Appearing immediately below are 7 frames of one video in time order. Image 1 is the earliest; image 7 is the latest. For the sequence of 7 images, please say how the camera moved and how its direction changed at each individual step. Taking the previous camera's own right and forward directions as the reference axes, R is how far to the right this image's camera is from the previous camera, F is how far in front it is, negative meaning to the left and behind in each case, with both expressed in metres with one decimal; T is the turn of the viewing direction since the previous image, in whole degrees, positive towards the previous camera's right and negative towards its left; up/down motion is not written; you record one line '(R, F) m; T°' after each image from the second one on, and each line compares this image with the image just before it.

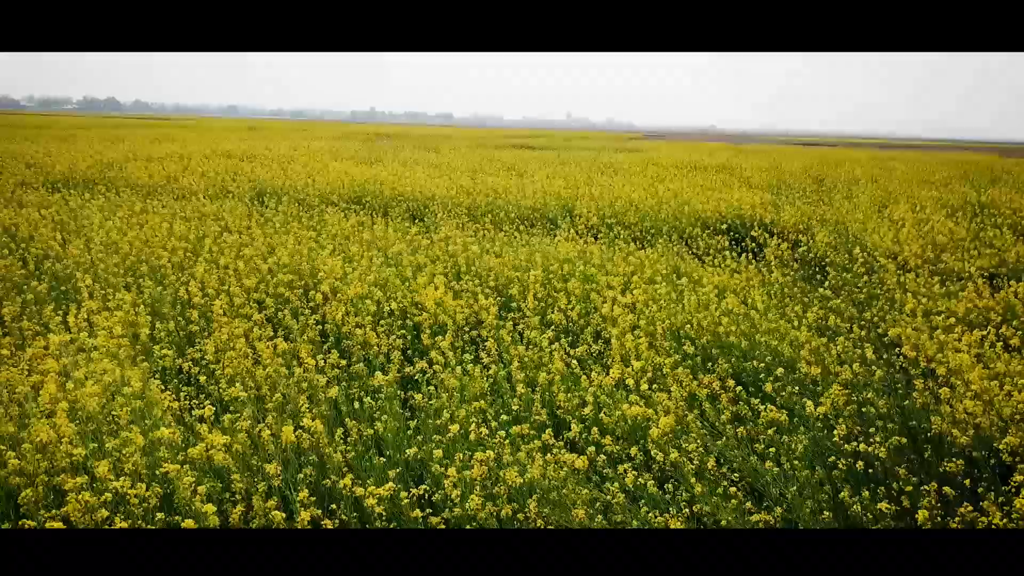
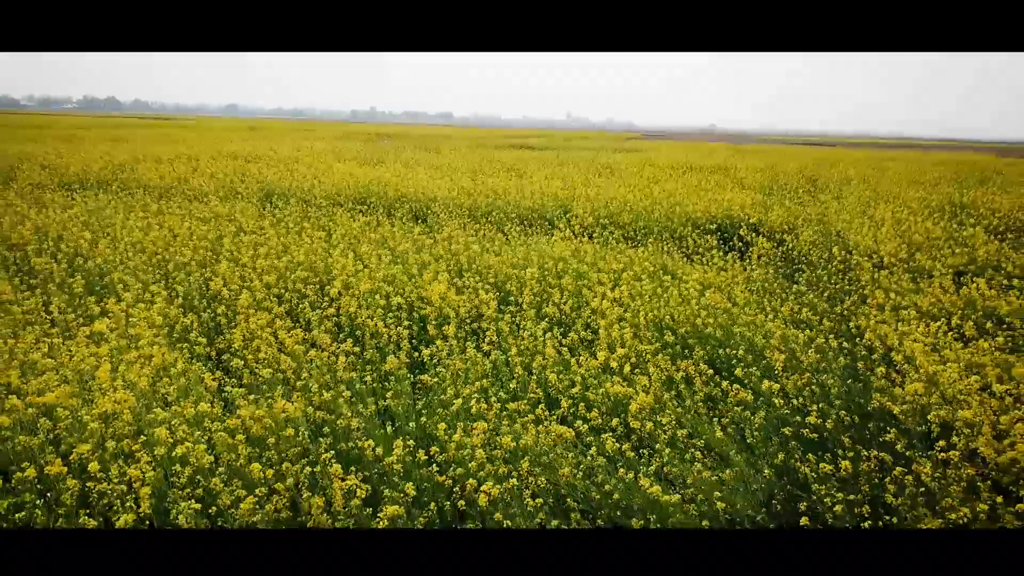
(0.0, -0.2) m; 0°
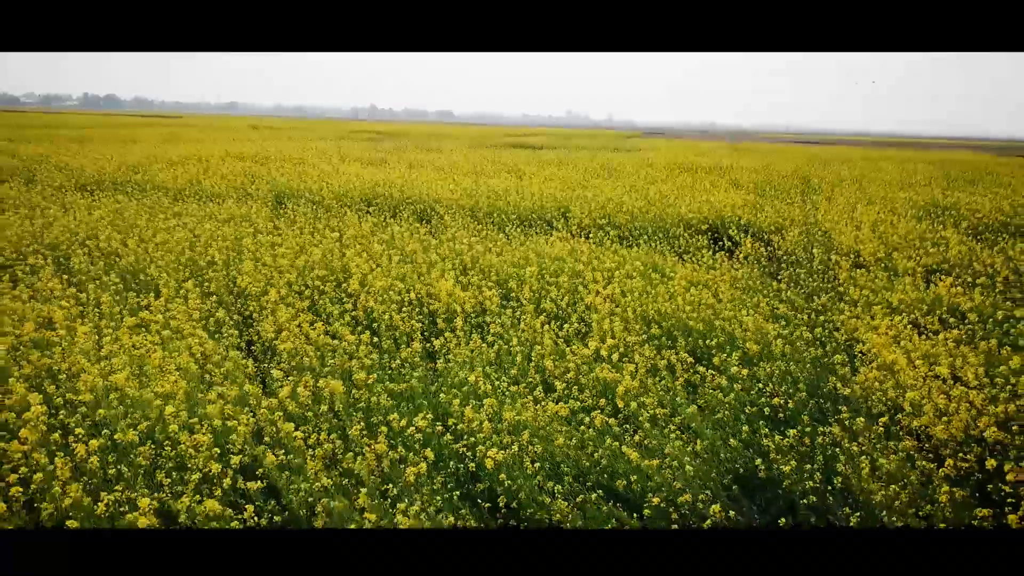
(0.0, -0.2) m; 0°
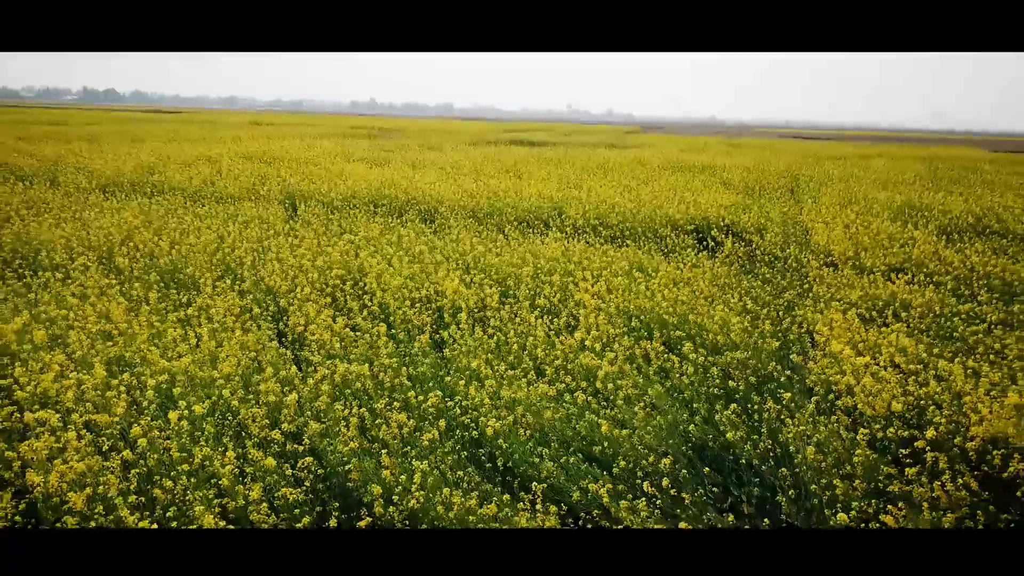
(0.0, -0.4) m; 0°
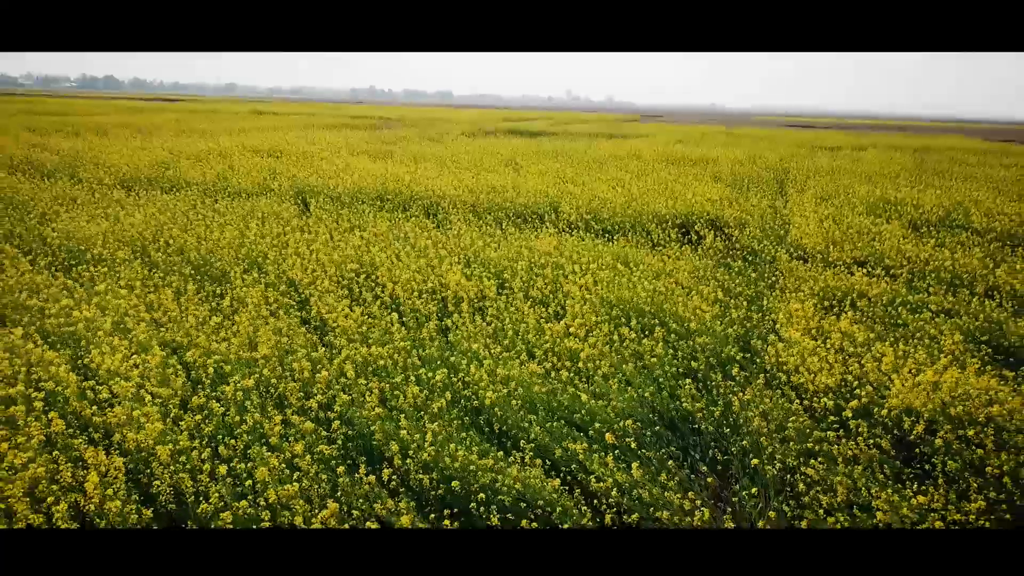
(0.0, -0.4) m; 0°
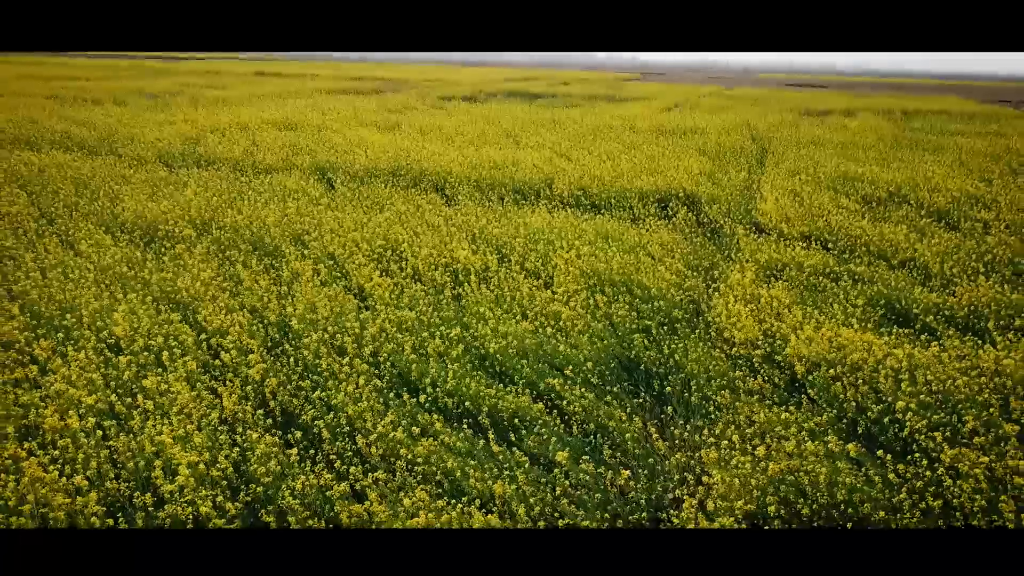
(0.0, -0.8) m; 0°
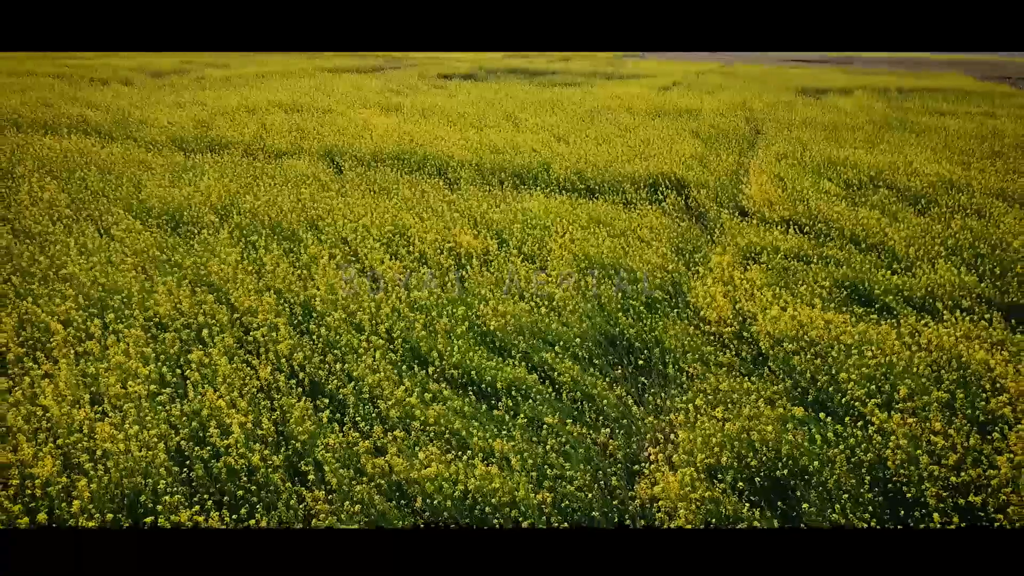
(0.0, -0.4) m; 0°
